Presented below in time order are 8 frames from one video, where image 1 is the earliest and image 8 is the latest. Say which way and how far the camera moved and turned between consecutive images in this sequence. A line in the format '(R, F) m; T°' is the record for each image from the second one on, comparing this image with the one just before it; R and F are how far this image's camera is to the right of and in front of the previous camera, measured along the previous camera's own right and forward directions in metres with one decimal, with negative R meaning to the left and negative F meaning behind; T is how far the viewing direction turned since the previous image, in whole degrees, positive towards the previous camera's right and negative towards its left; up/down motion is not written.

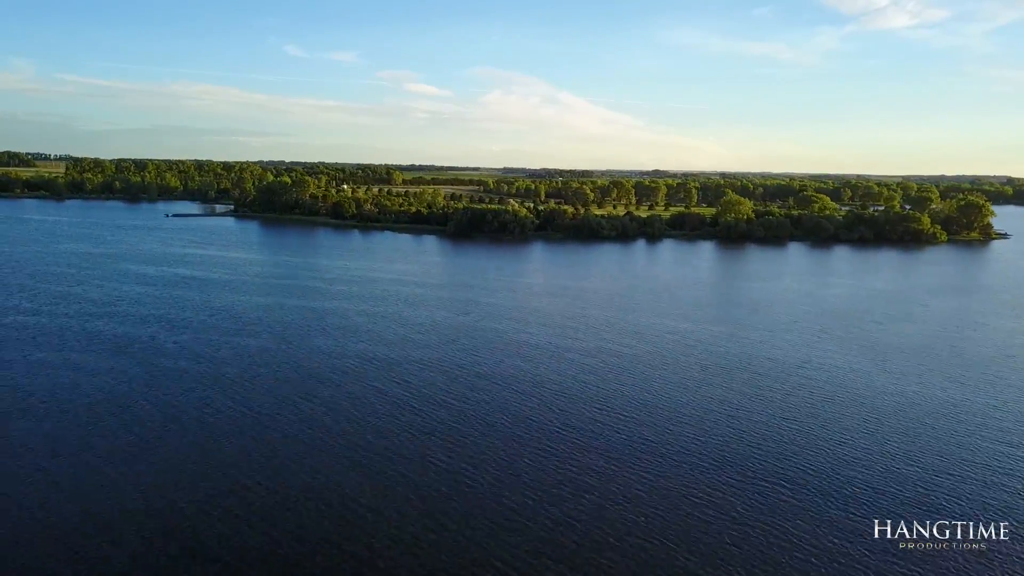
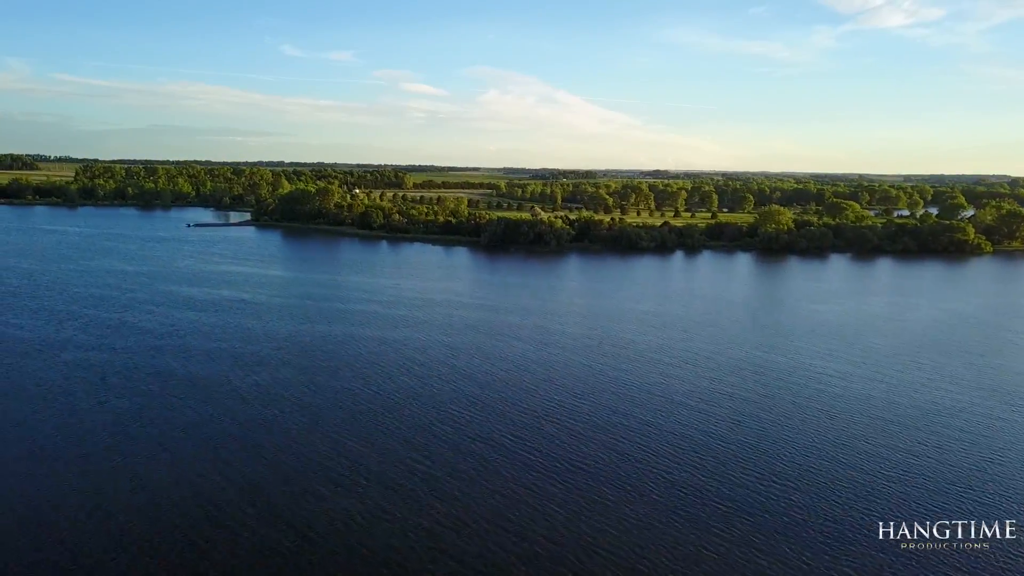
(-1.5, +0.7) m; 0°
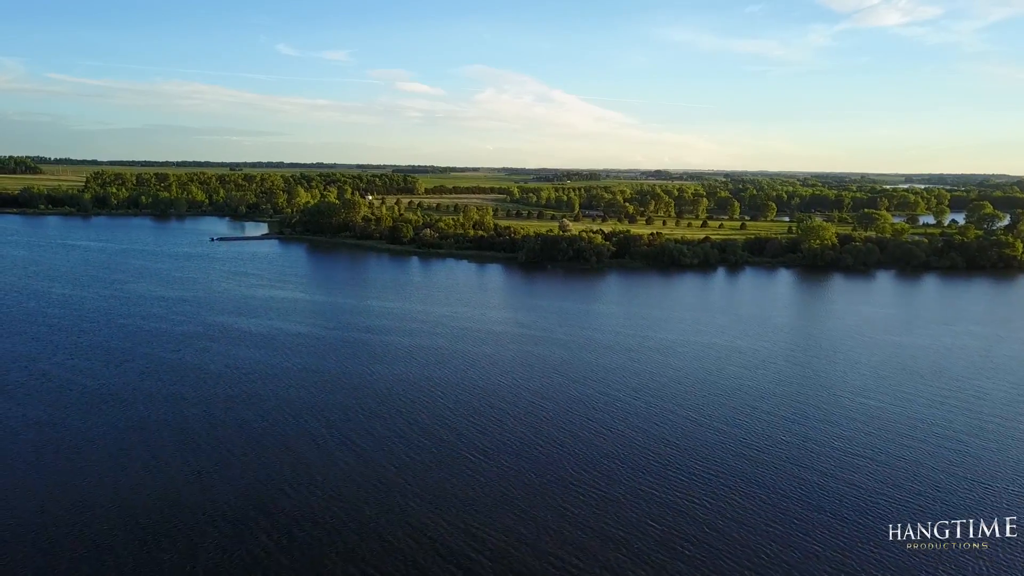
(-1.5, +0.7) m; 0°
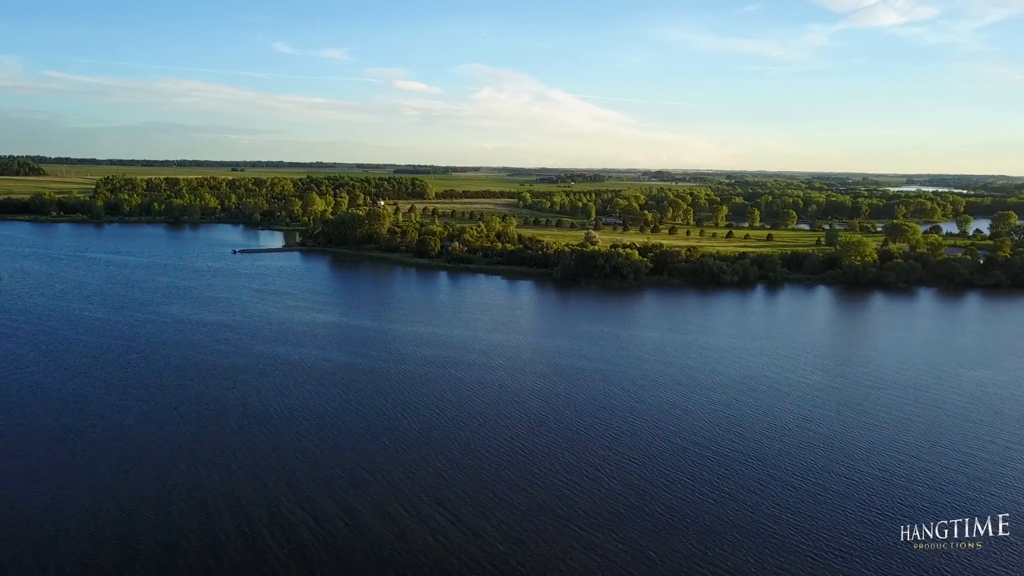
(-1.4, +0.6) m; 0°
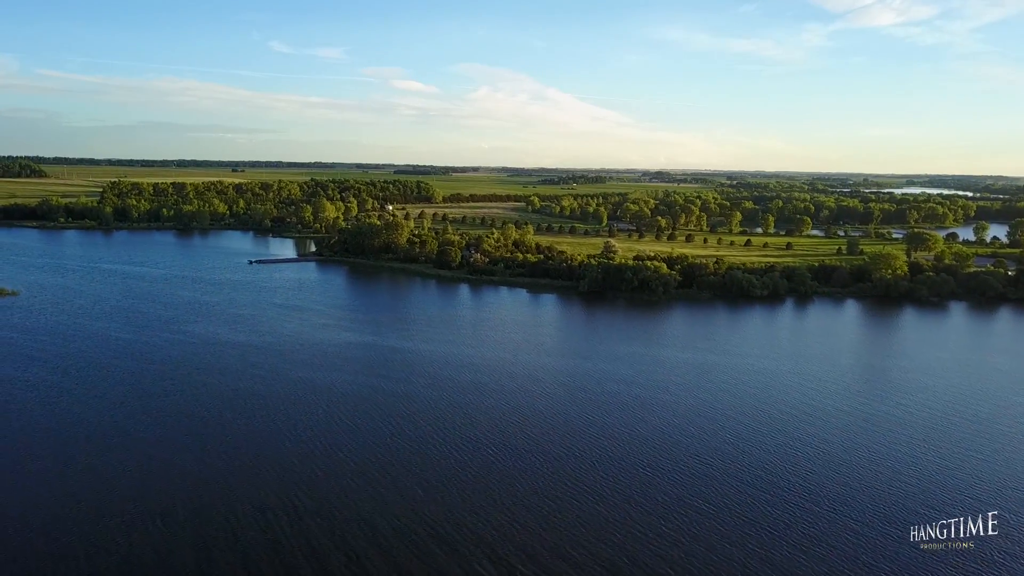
(-1.0, +0.5) m; 0°
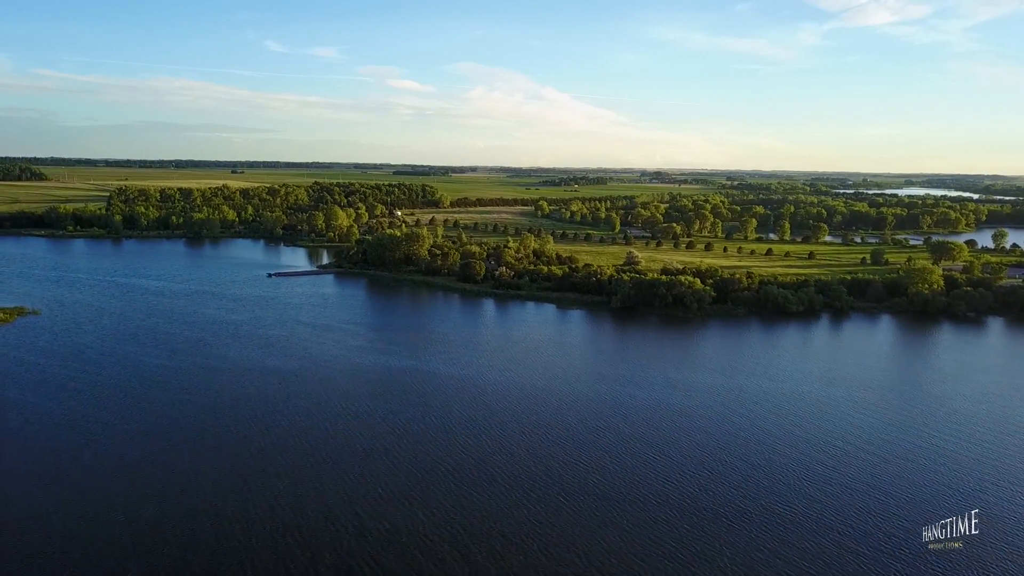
(-1.2, +0.5) m; 0°
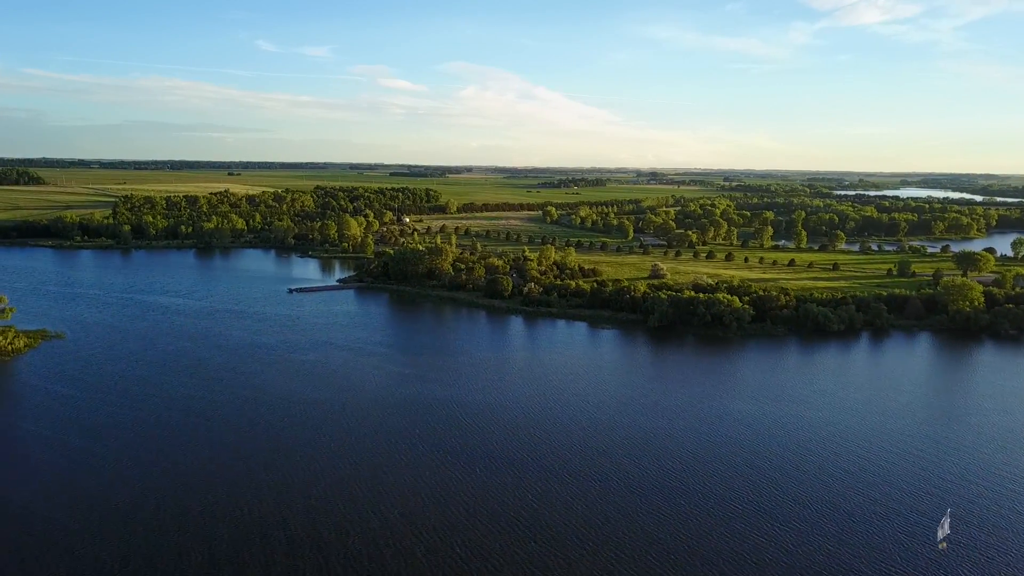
(-1.4, +0.6) m; 0°
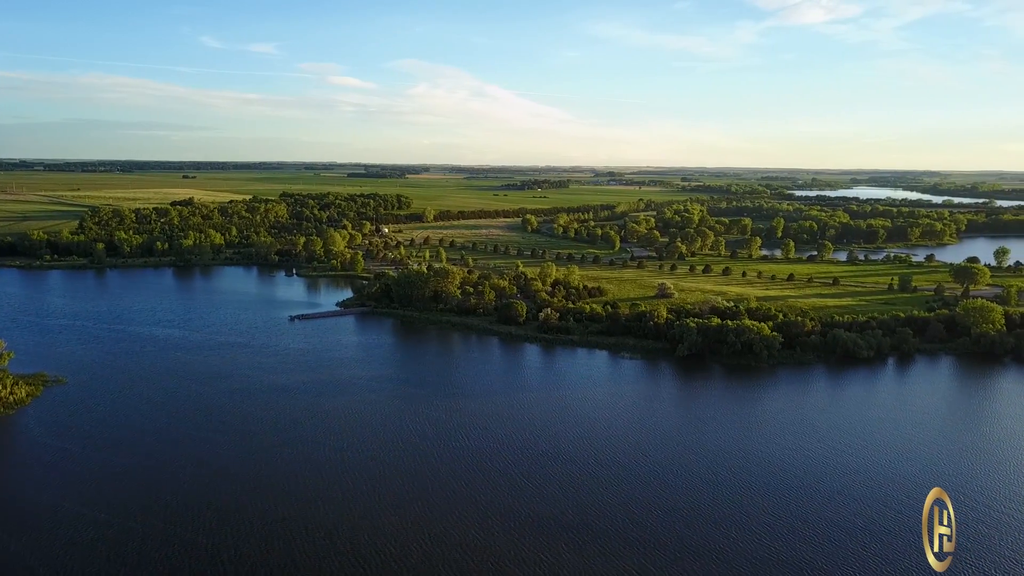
(-2.3, +1.0) m; +3°
